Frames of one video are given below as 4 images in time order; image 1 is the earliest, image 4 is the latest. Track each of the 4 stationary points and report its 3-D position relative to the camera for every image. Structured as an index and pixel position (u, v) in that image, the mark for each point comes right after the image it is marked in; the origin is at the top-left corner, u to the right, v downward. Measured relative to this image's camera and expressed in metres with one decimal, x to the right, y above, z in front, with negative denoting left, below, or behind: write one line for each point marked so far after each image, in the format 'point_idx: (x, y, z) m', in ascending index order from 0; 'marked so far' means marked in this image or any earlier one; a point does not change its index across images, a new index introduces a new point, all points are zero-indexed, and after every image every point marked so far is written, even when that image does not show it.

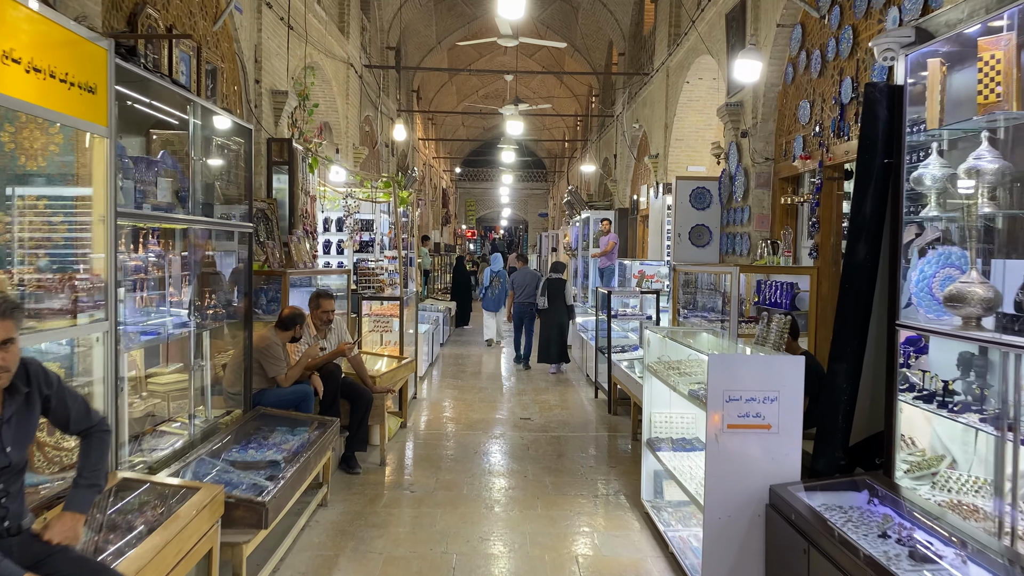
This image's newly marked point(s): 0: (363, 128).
0: (-1.7, +1.8, +10.1) m
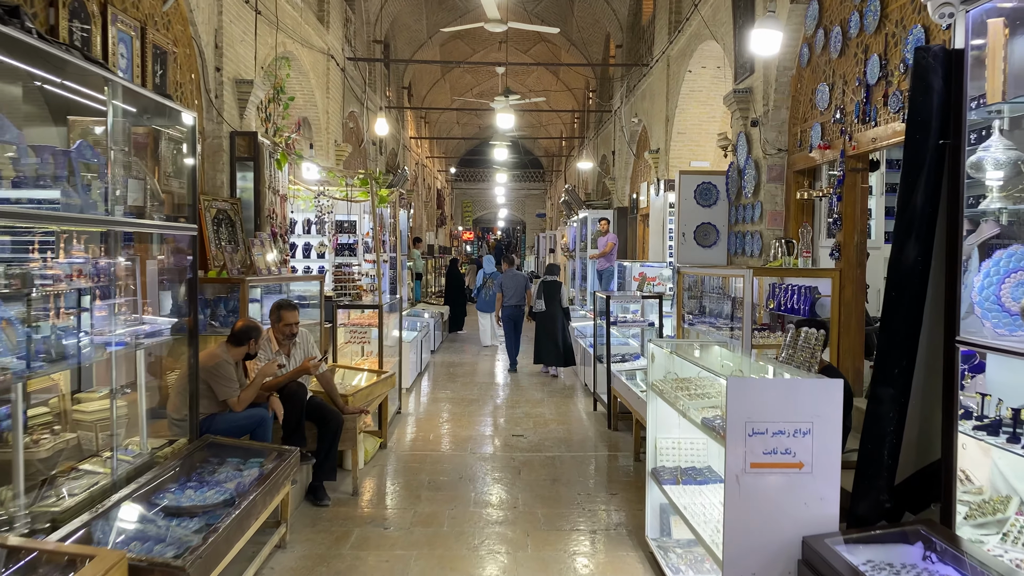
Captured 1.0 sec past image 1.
0: (-1.8, +1.8, +9.5) m
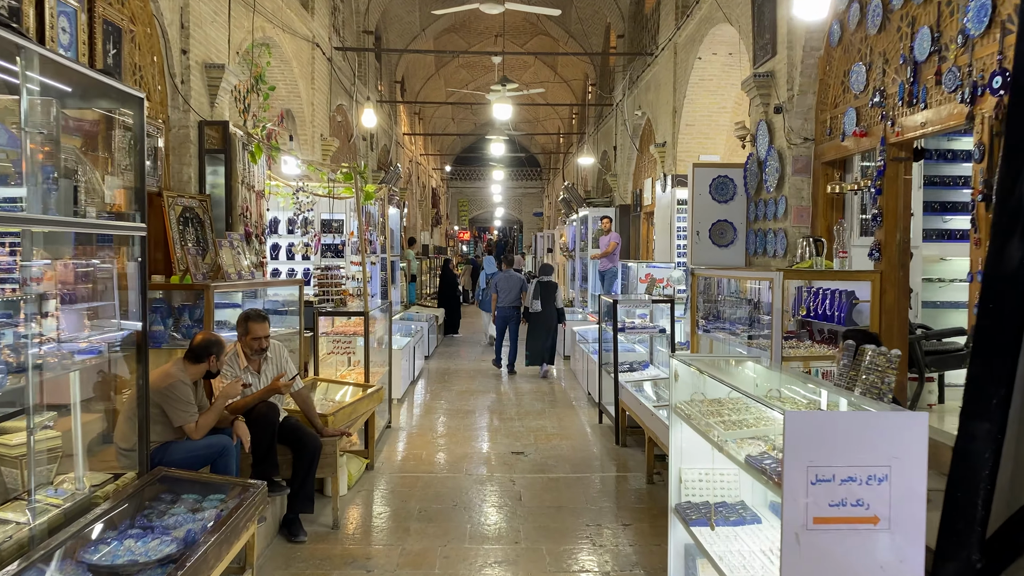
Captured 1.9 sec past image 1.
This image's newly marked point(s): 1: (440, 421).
0: (-1.8, +1.8, +9.0) m
1: (-0.5, -1.0, +6.6) m
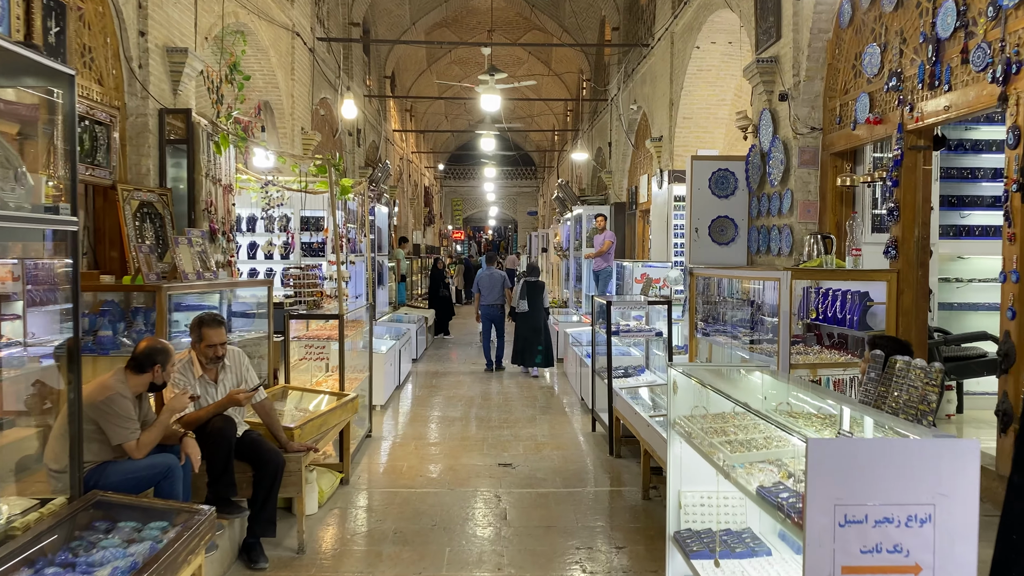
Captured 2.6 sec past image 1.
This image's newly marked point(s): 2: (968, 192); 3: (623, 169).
0: (-1.9, +1.8, +8.7) m
1: (-0.6, -1.0, +6.3) m
2: (+3.0, +0.6, +5.8) m
3: (+1.4, +1.5, +11.1) m
